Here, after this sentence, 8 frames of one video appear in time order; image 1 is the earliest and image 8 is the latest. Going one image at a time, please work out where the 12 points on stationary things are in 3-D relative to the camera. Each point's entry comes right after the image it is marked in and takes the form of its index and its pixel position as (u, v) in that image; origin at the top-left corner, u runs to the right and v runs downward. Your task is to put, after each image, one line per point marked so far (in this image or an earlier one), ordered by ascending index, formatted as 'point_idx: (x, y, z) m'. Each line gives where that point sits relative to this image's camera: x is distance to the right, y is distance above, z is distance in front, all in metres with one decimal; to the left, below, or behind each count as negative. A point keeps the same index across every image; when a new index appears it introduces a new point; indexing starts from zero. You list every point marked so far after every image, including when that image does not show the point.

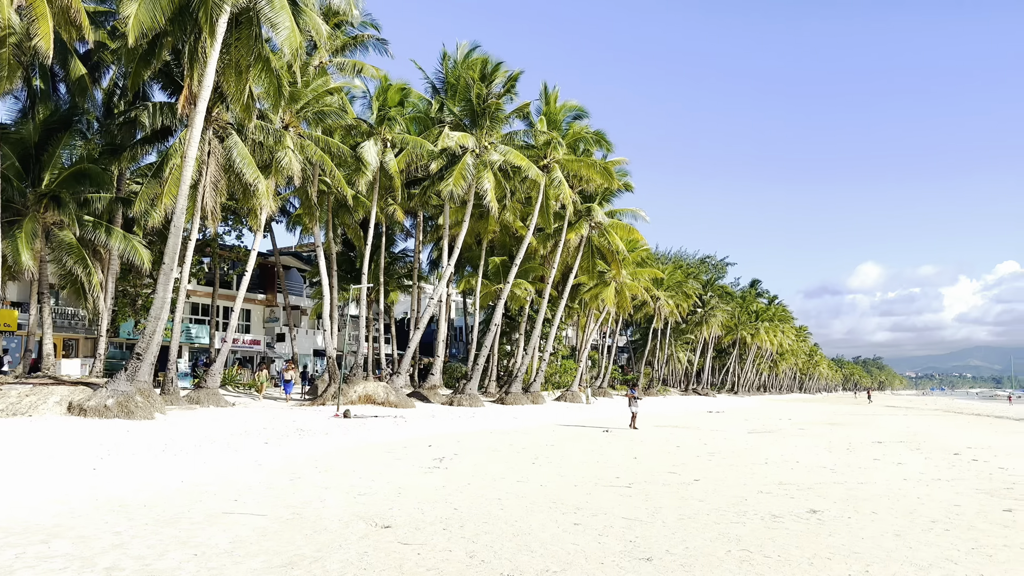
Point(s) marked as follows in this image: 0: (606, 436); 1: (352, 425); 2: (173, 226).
0: (+2.2, -3.5, +14.5) m
1: (-5.0, -4.3, +19.6) m
2: (-9.3, +1.7, +17.2) m
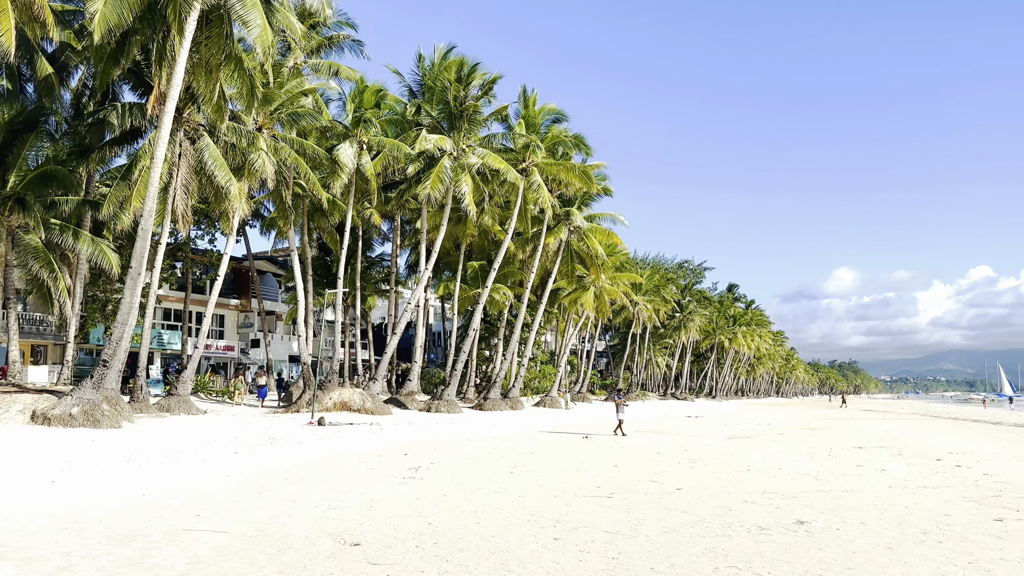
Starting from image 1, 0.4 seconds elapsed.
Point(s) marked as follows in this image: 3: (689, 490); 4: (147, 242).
0: (+1.7, -3.6, +14.3) m
1: (-5.7, -4.4, +19.1) m
2: (-9.9, +1.5, +16.6) m
3: (+2.2, -2.5, +7.7) m
4: (-9.7, +1.2, +16.7) m
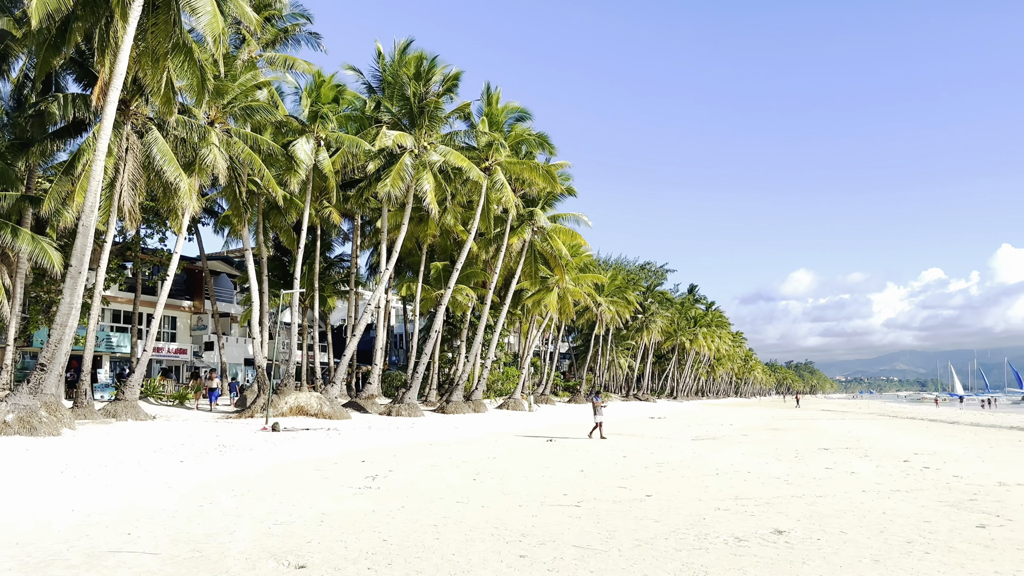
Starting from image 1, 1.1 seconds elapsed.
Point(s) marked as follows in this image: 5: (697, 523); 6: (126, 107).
0: (+0.9, -3.6, +13.9) m
1: (-6.8, -4.4, +18.3) m
2: (-10.8, +1.6, +15.6) m
3: (+1.8, -2.5, +7.4) m
4: (-10.7, +1.2, +15.6) m
5: (+1.7, -2.2, +5.8) m
6: (-11.8, +5.5, +19.0) m
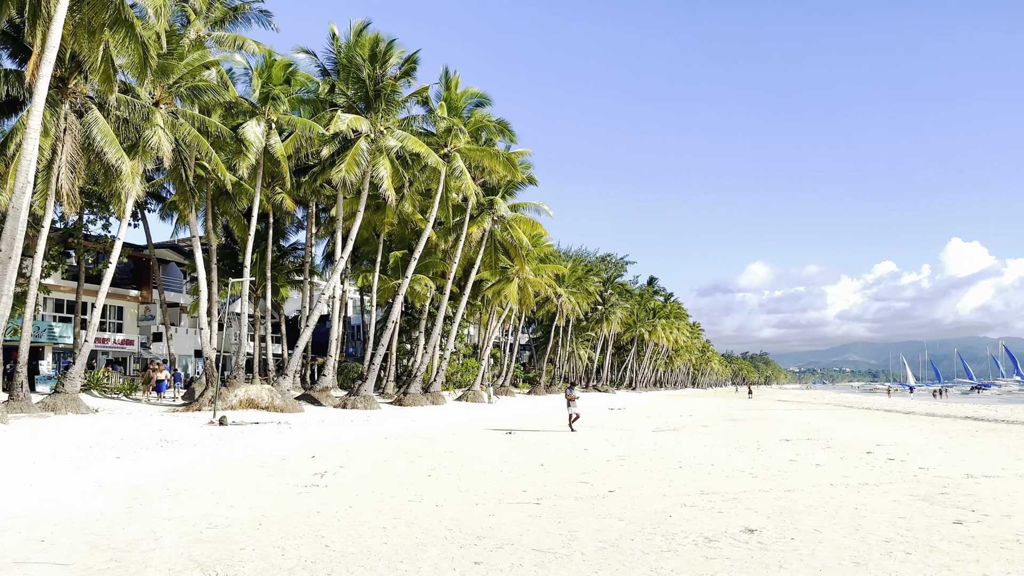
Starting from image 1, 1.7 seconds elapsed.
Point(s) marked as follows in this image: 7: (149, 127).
0: (-0.1, -3.3, +13.5) m
1: (-8.0, -4.1, +17.4) m
2: (-11.8, +1.9, +14.4) m
3: (+1.3, -2.3, +7.0) m
4: (-11.6, +1.6, +14.4) m
5: (+1.3, -2.1, +5.5) m
6: (-13.0, +5.9, +17.7) m
7: (-11.3, +5.0, +19.2) m
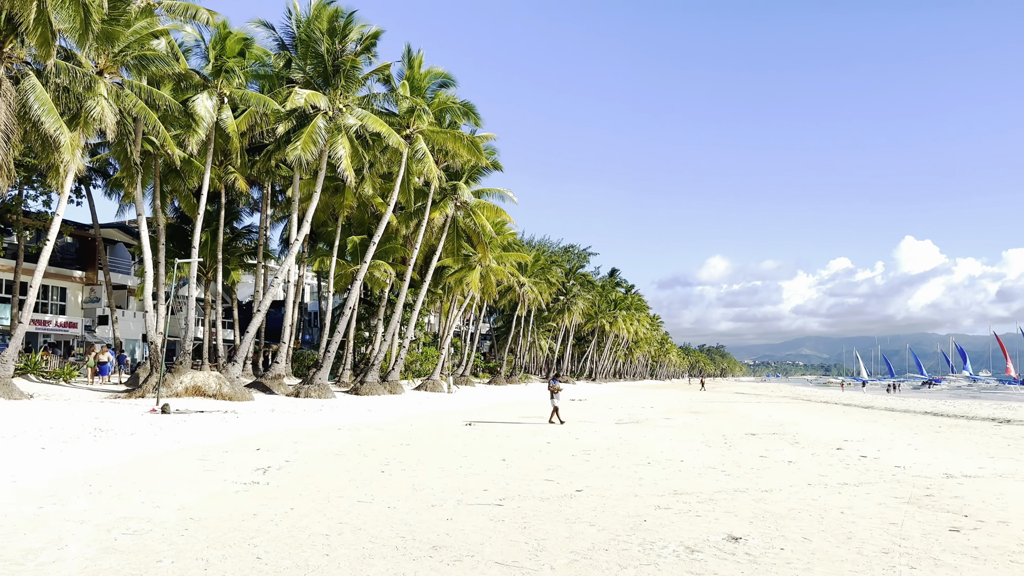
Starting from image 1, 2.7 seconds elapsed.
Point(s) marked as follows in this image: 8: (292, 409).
0: (-0.9, -3.0, +12.9) m
1: (-9.1, -3.5, +16.3) m
2: (-12.6, +2.5, +13.0) m
3: (+0.8, -2.1, +6.5) m
4: (-12.4, +2.1, +13.0) m
5: (+1.0, -1.9, +5.0) m
6: (-13.8, +6.6, +16.1) m
7: (-12.2, +5.6, +17.8) m
8: (-7.0, -3.9, +19.9) m
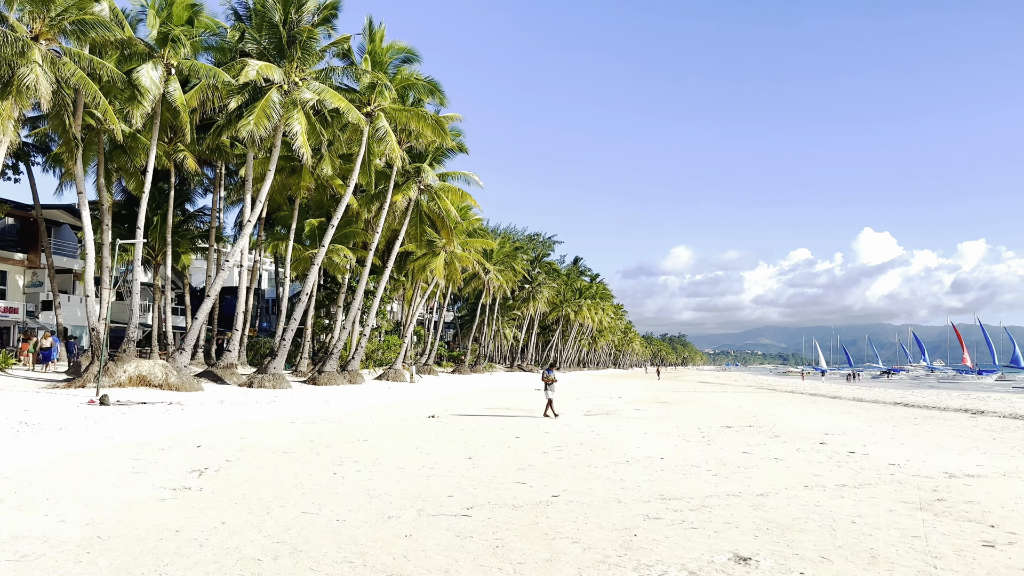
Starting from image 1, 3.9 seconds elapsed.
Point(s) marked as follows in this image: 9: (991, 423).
0: (-1.6, -2.7, +12.1) m
1: (-10.0, -3.1, +15.1) m
2: (-13.2, +2.9, +11.4) m
3: (+0.5, -2.0, +5.8) m
4: (-13.0, +2.5, +11.5) m
5: (+0.8, -1.8, +4.3) m
6: (-14.6, +7.0, +14.4) m
7: (-13.1, +6.1, +16.2) m
8: (-8.1, -3.4, +18.7) m
9: (+9.4, -2.7, +12.2) m
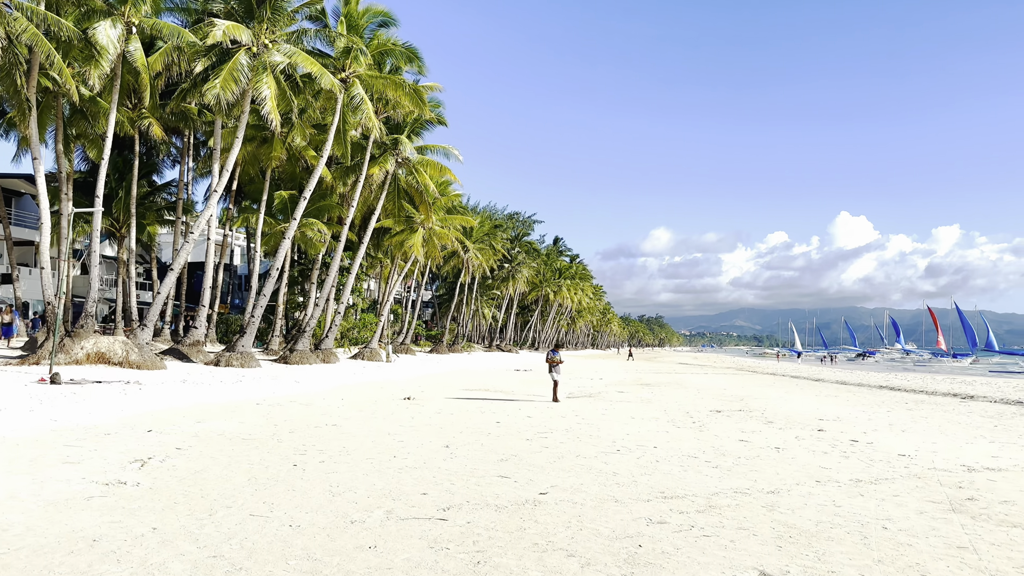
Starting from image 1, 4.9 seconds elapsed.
0: (-1.9, -2.2, +11.4) m
1: (-10.4, -2.4, +14.1) m
2: (-13.4, +3.4, +10.1) m
3: (+0.4, -1.7, +5.2) m
4: (-13.3, +3.1, +10.2) m
5: (+0.7, -1.6, +3.6) m
6: (-14.9, +7.7, +12.9) m
7: (-13.5, +6.8, +14.8) m
8: (-8.7, -2.6, +17.8) m
9: (+9.0, -2.3, +11.9) m
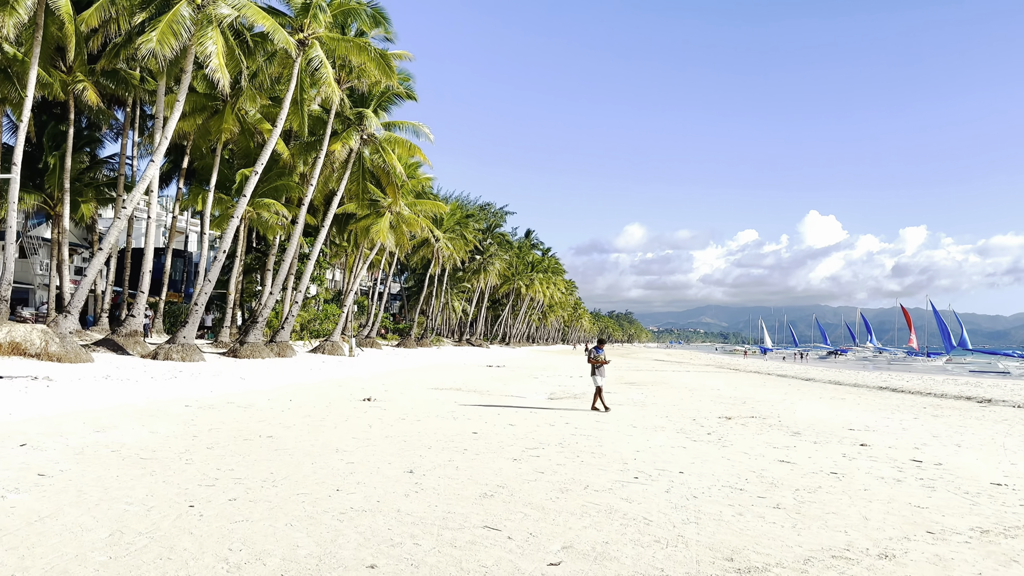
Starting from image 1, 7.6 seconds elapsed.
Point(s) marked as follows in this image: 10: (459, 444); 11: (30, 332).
0: (-2.3, -1.9, +9.6) m
1: (-10.9, -2.0, +11.8) m
2: (-13.6, +3.9, +7.6) m
3: (+0.4, -1.5, +3.4) m
4: (-13.5, +3.5, +7.7) m
5: (+0.8, -1.4, +1.9) m
6: (-15.2, +8.2, +10.3) m
7: (-13.9, +7.3, +12.2) m
8: (-9.4, -2.2, +15.6) m
9: (+8.6, -2.2, +10.6) m
10: (-0.6, -1.7, +7.0) m
11: (-13.8, -1.3, +17.7) m
